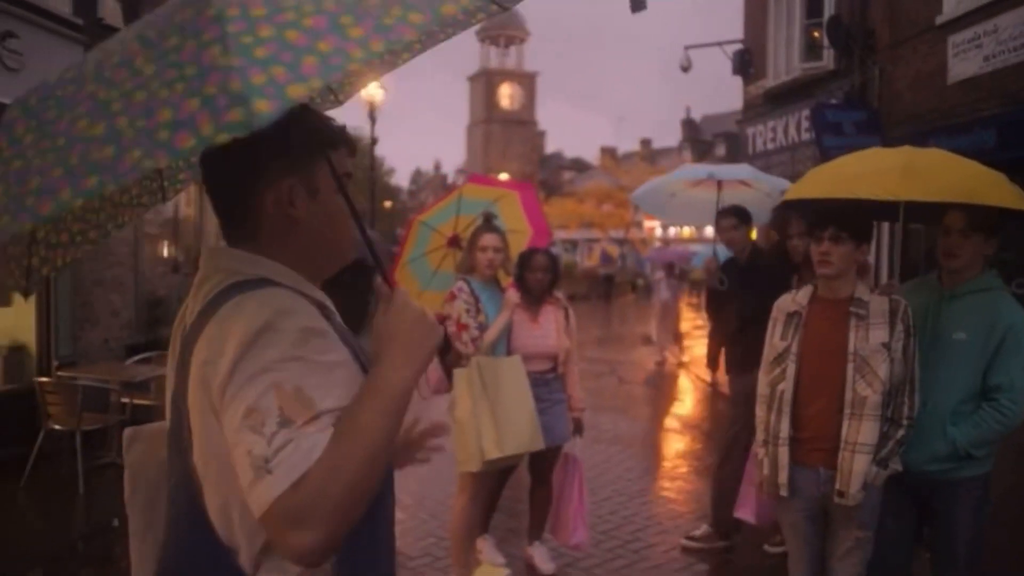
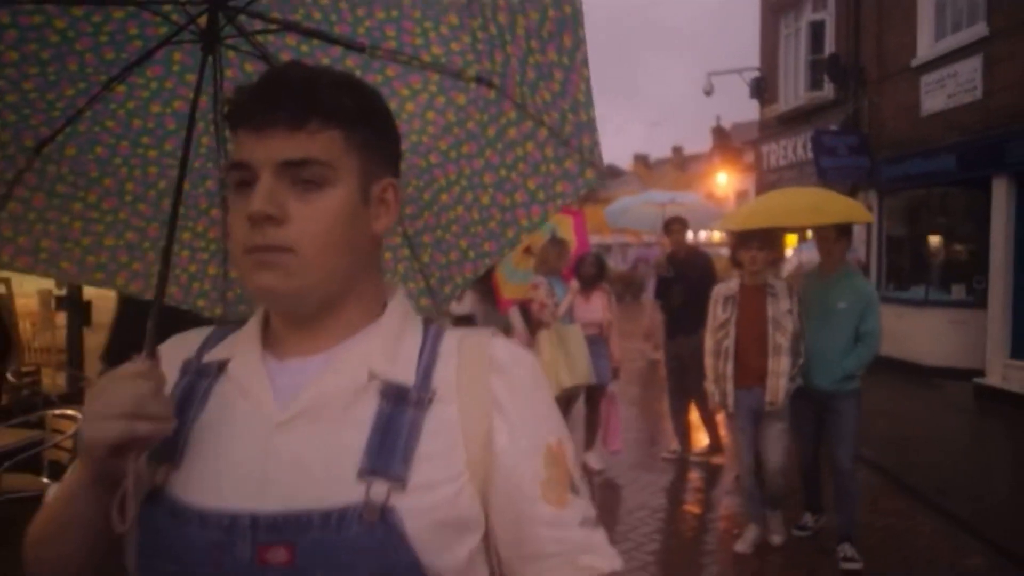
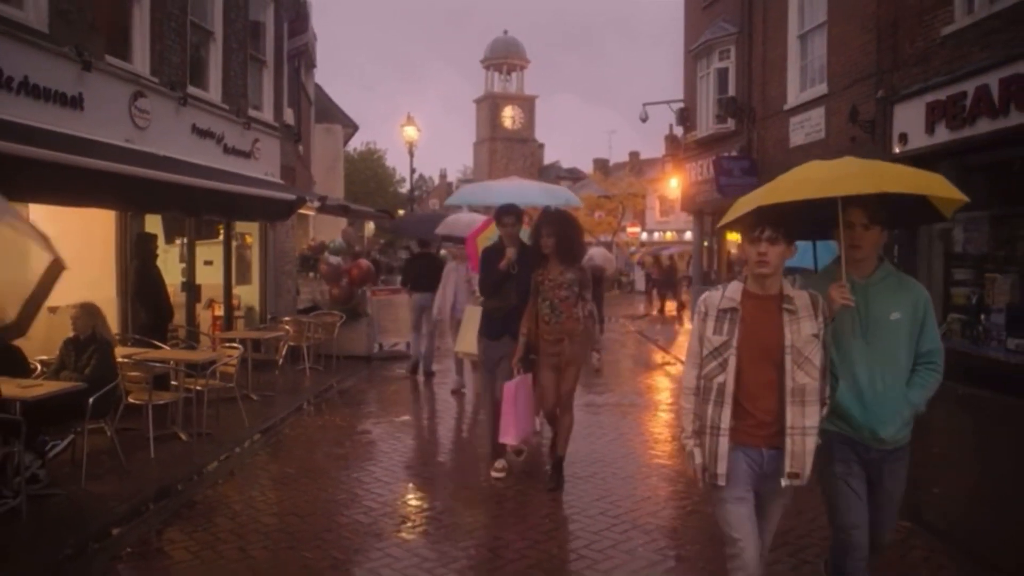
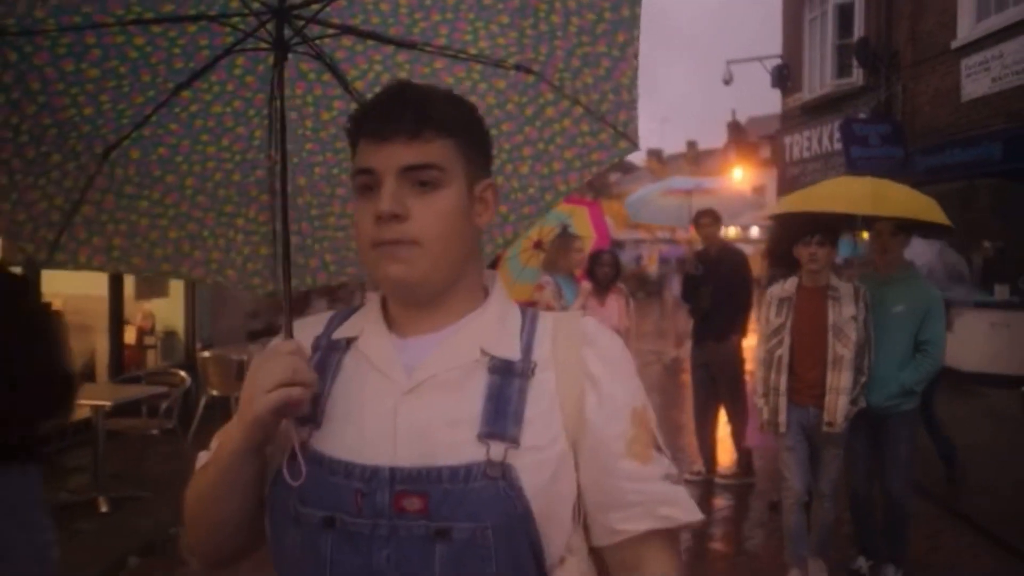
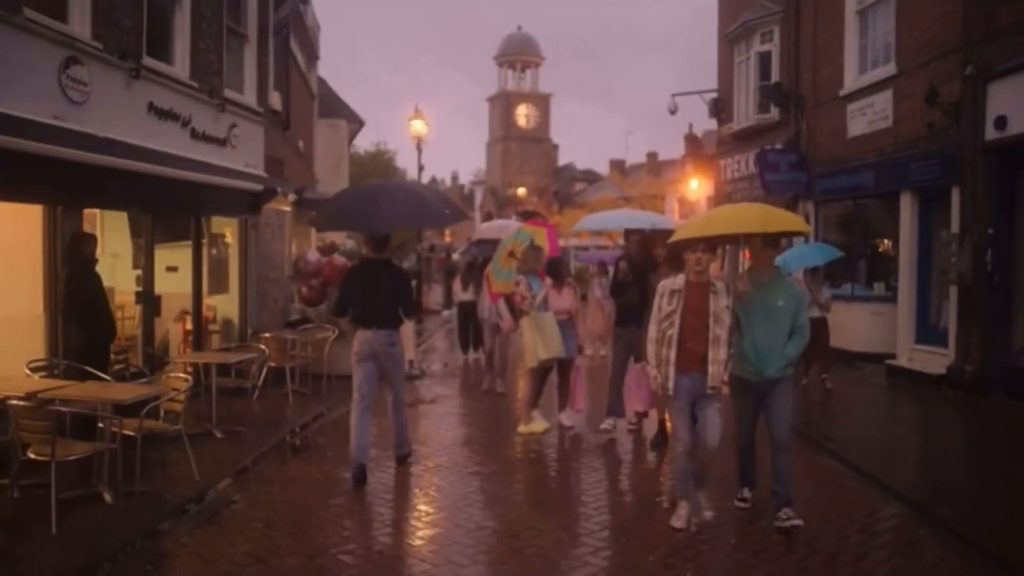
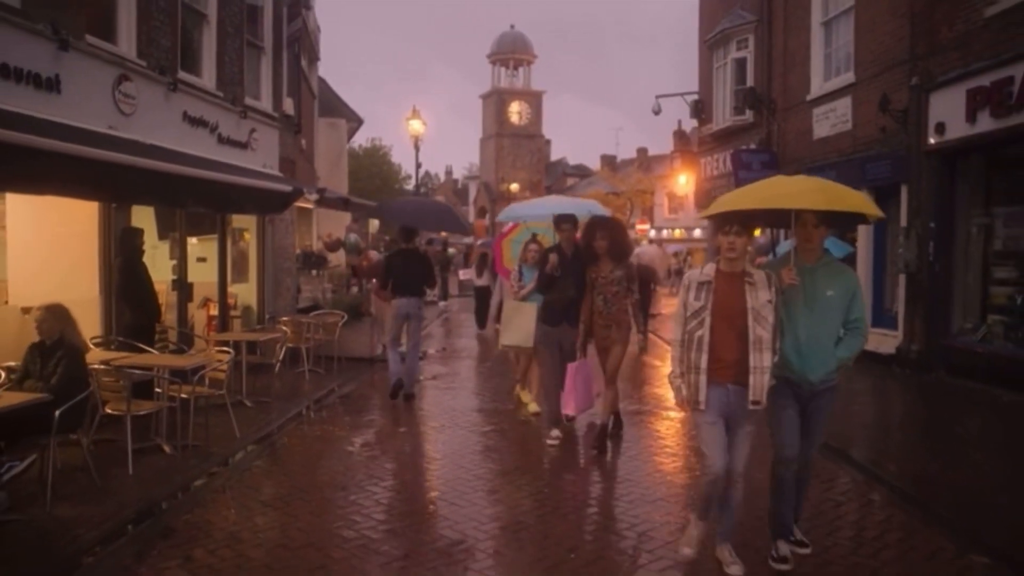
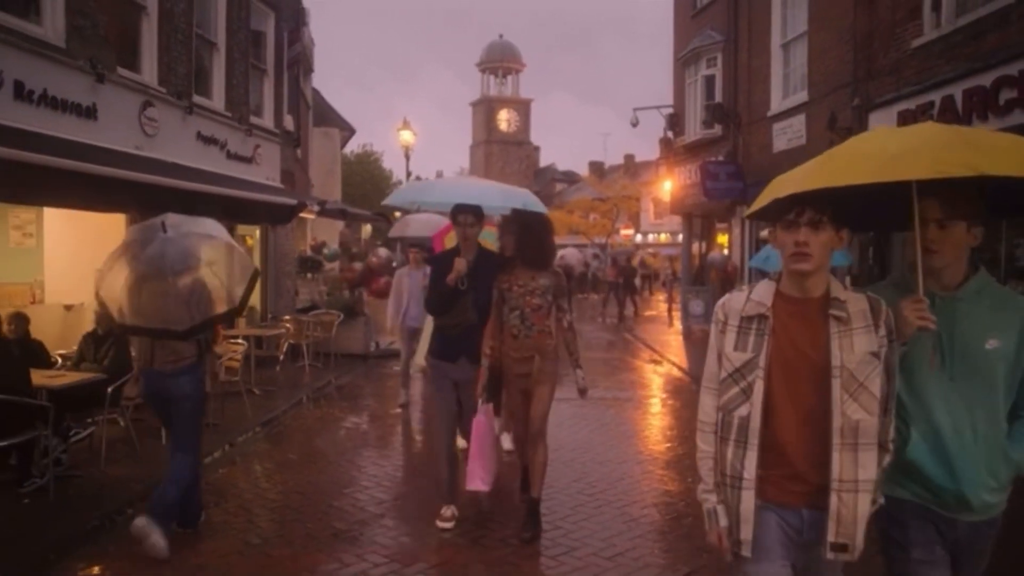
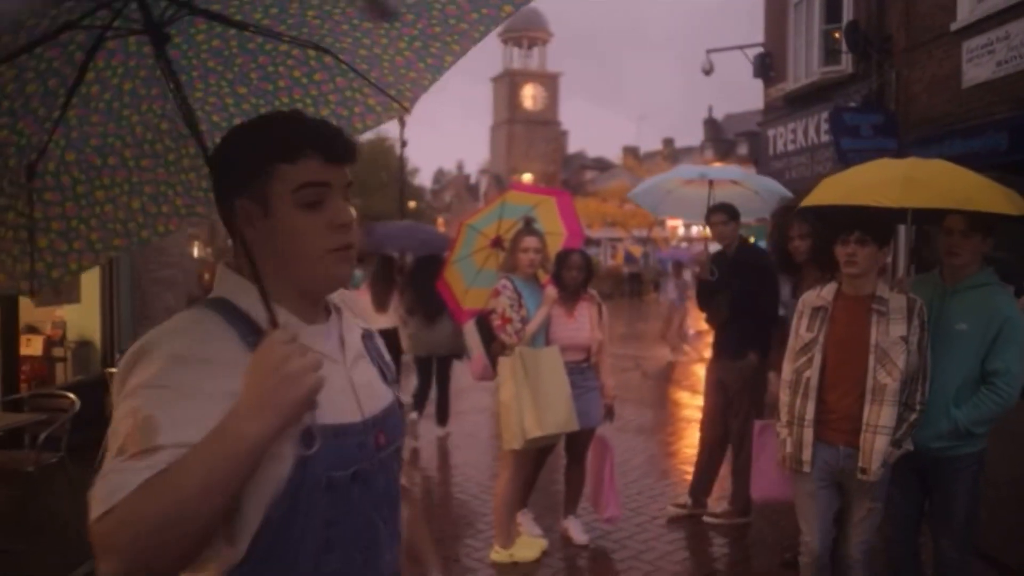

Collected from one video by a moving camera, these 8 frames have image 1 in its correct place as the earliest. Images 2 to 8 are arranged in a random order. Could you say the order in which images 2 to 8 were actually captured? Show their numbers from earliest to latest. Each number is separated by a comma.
8, 4, 2, 5, 6, 3, 7
